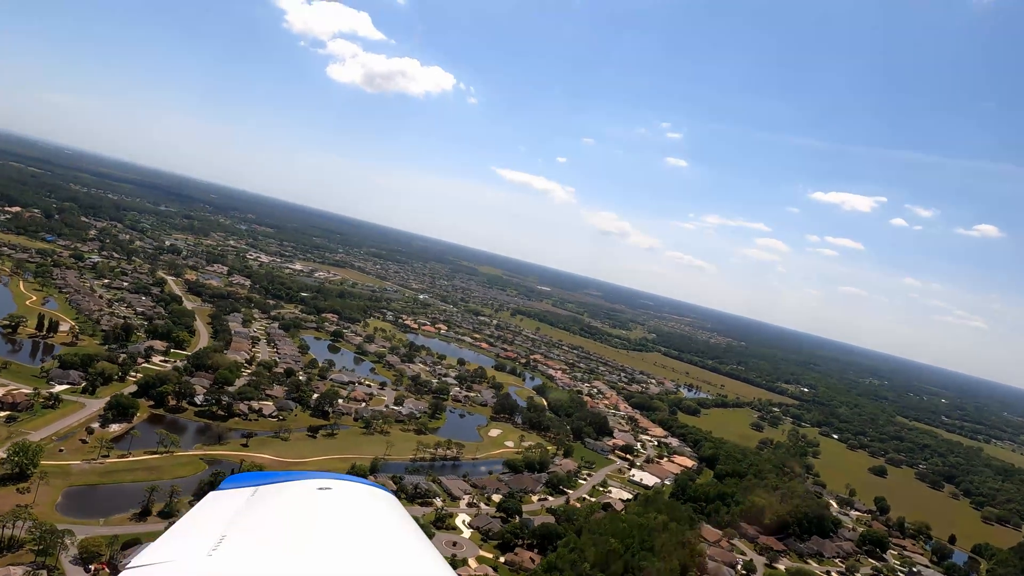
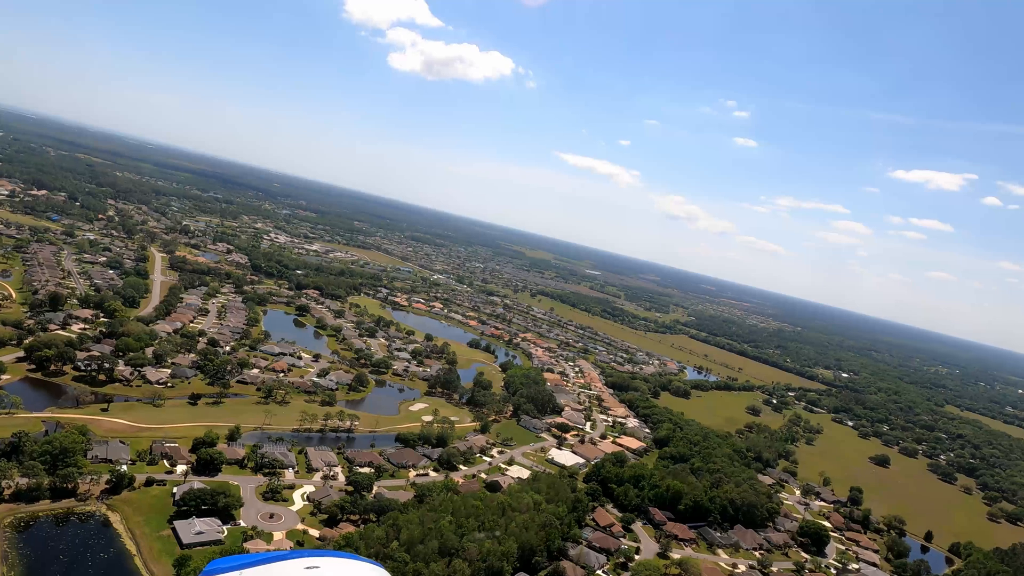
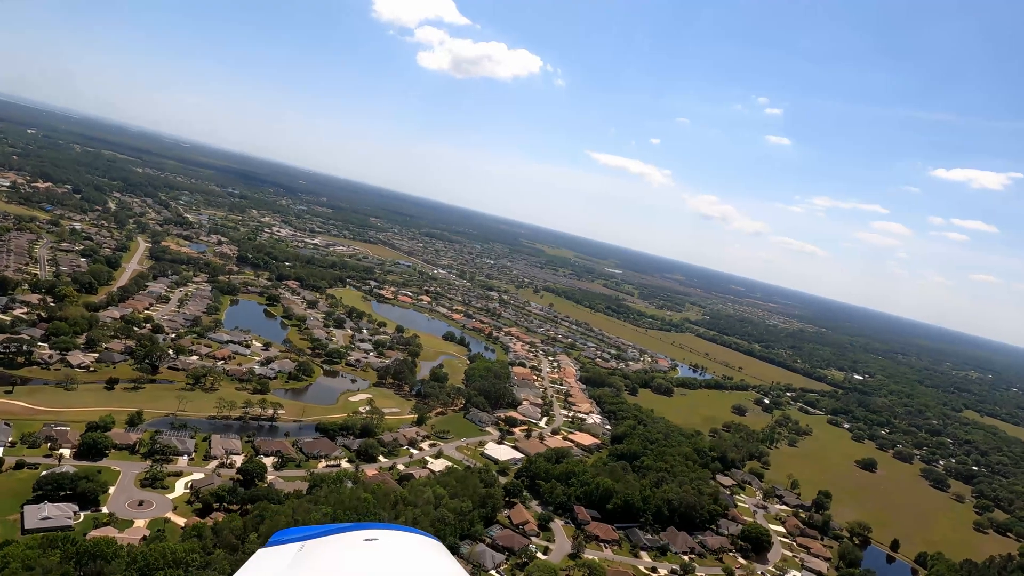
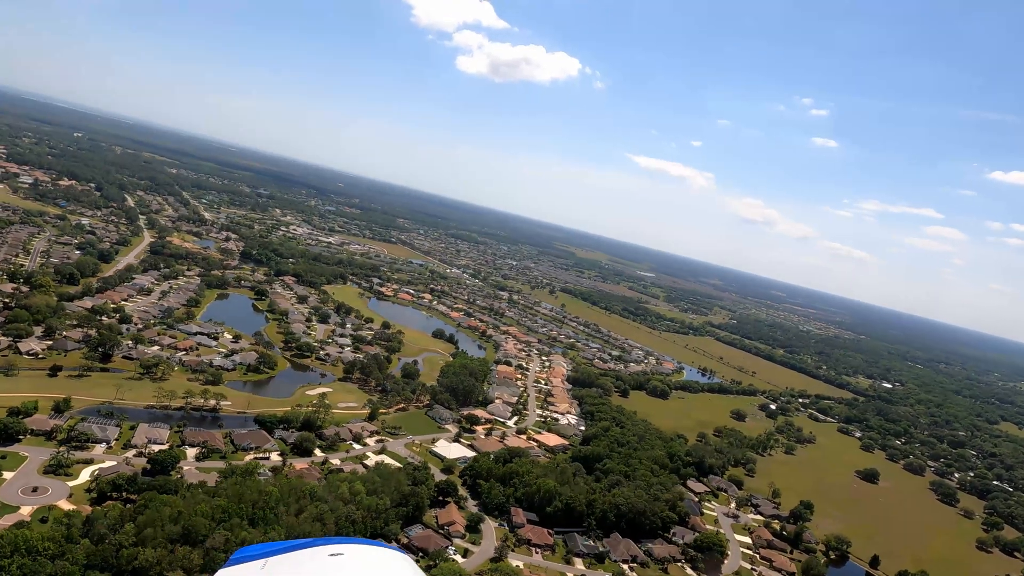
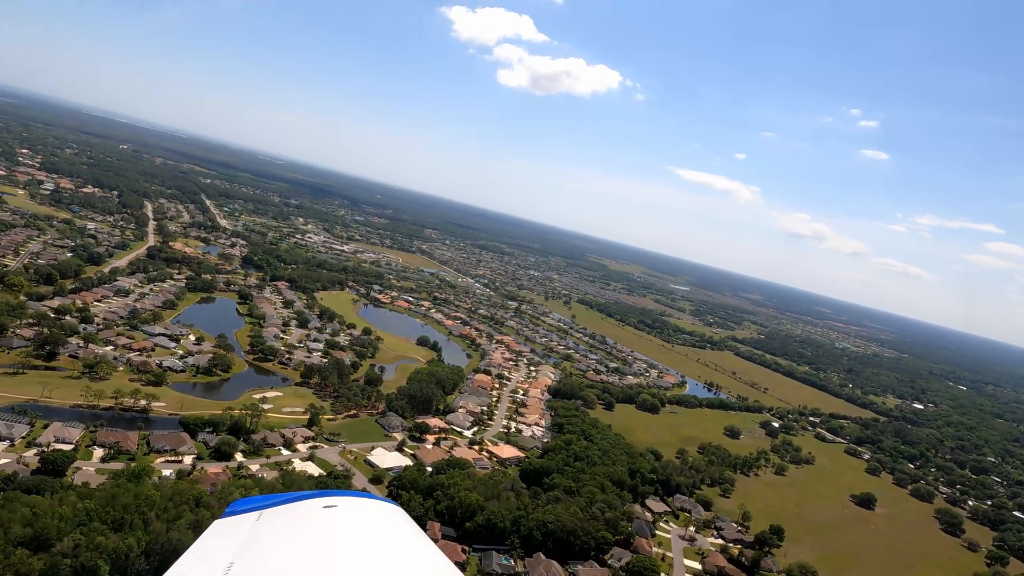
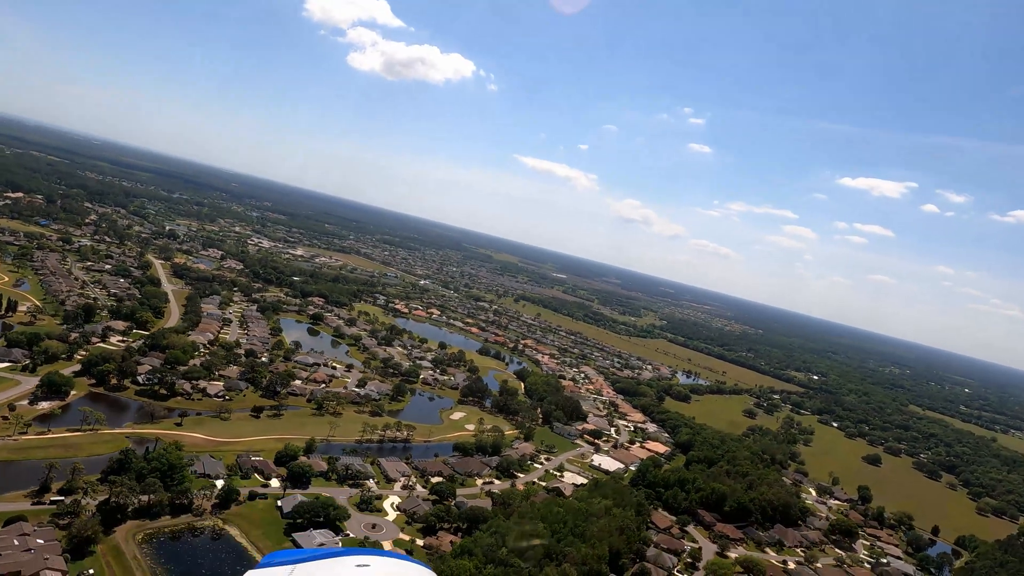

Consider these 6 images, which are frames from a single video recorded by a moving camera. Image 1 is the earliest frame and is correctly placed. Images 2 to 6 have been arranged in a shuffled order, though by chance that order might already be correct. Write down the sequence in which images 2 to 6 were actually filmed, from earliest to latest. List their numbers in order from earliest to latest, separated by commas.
6, 2, 3, 4, 5
